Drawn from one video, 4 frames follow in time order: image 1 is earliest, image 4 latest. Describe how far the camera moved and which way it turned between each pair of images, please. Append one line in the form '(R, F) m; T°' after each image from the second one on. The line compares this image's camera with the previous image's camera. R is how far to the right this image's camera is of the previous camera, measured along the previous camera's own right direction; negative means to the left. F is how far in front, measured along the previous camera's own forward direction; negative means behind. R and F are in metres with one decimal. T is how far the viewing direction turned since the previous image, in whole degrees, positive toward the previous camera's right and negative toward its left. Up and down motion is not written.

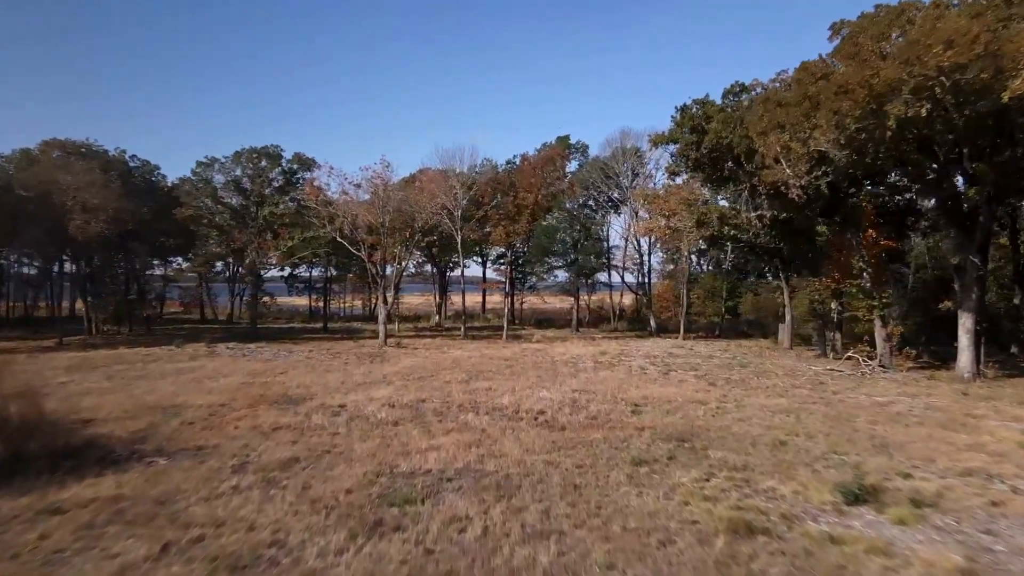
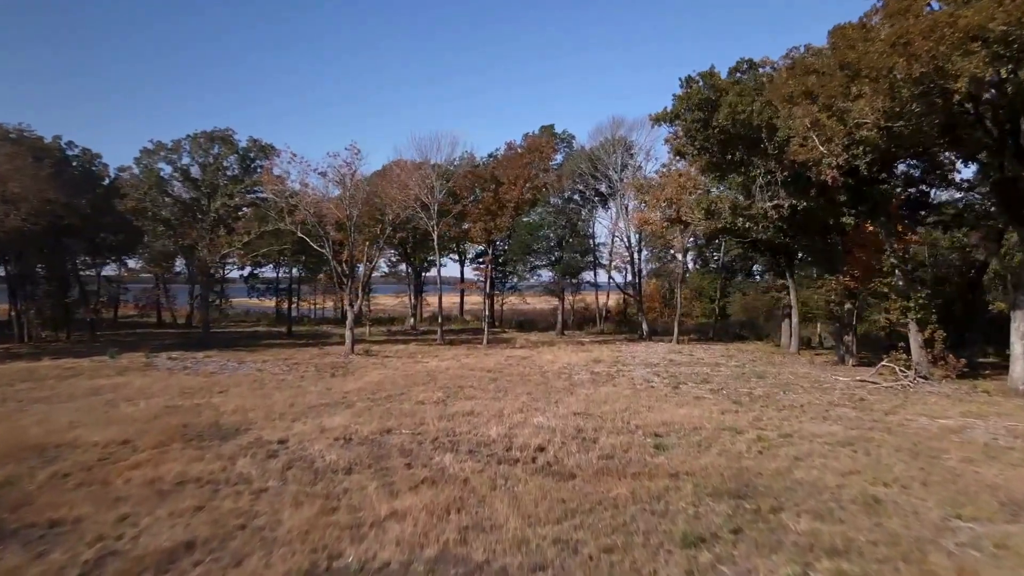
(-0.1, +2.6) m; +2°
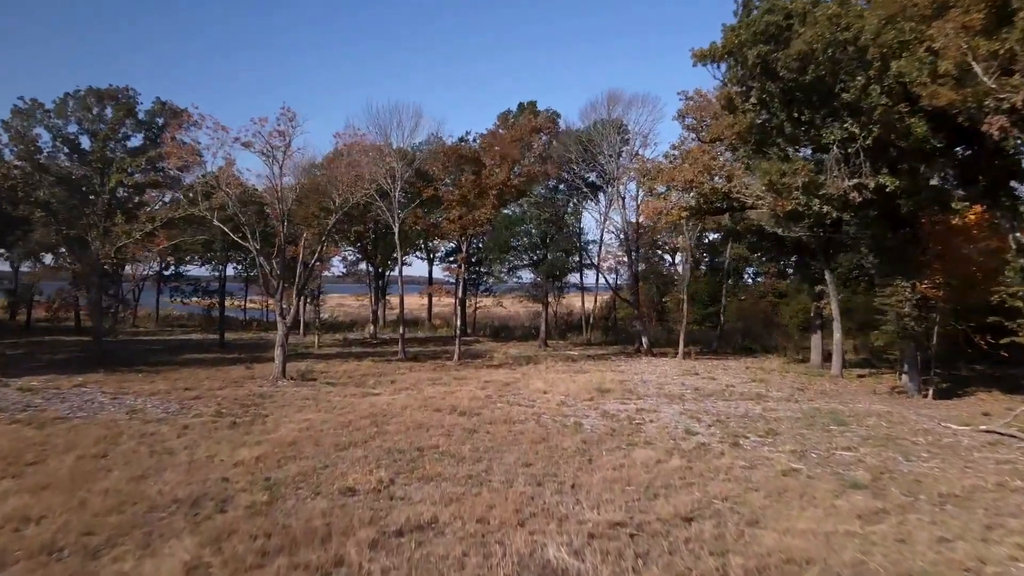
(-0.2, +5.0) m; +2°
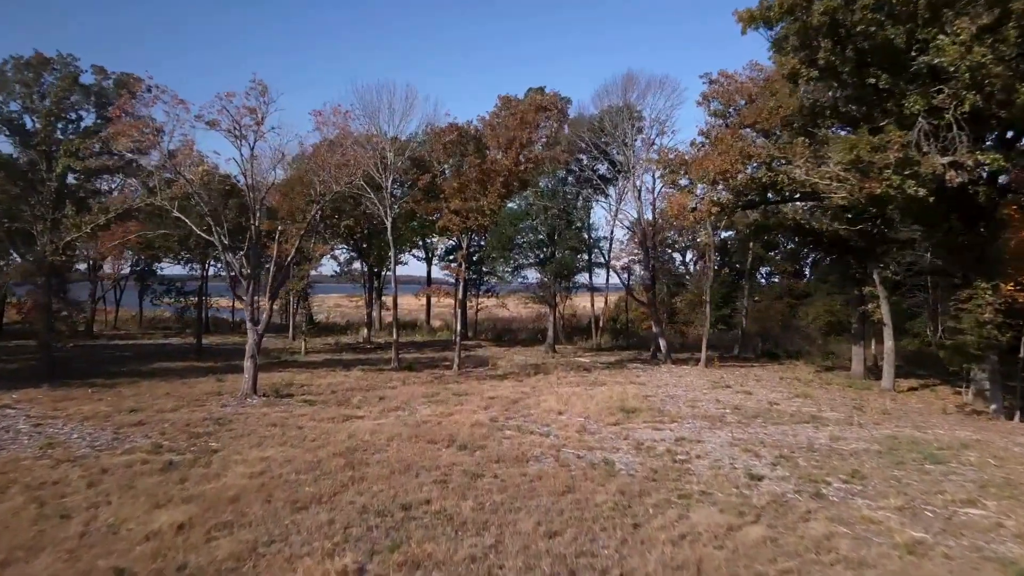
(-0.2, +2.5) m; 0°
